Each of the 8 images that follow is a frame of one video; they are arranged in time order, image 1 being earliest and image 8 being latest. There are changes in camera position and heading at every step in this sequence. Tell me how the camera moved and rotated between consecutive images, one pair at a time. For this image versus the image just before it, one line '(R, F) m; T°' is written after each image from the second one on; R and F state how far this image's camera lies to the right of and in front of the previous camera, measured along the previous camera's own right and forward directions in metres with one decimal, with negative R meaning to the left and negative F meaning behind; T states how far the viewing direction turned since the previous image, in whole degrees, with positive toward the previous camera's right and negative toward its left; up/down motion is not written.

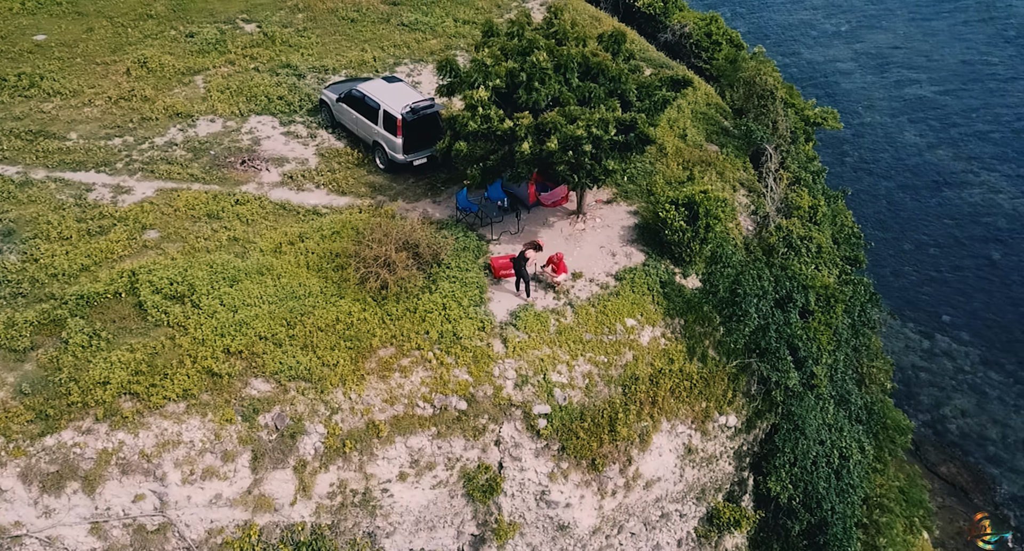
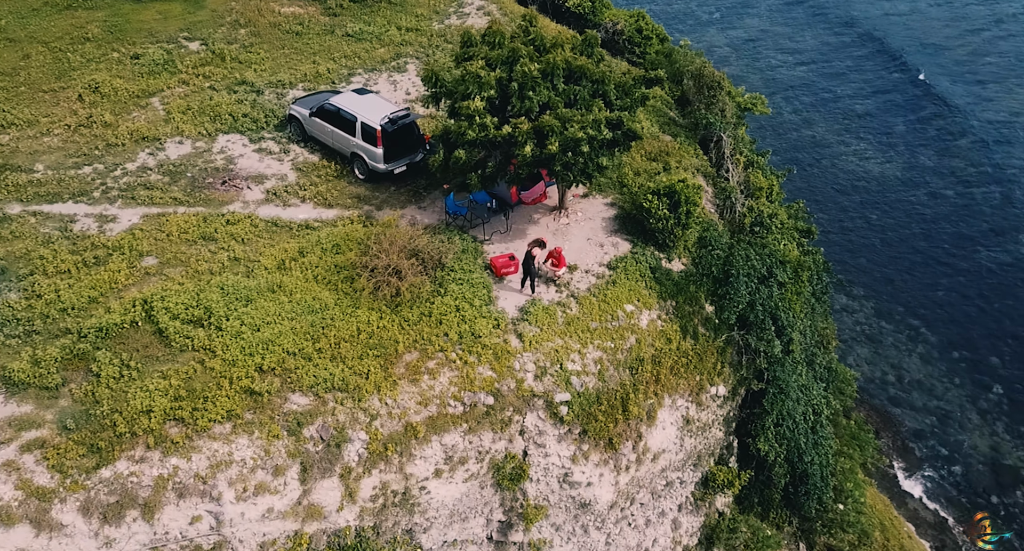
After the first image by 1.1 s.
(-2.7, -0.9) m; +7°
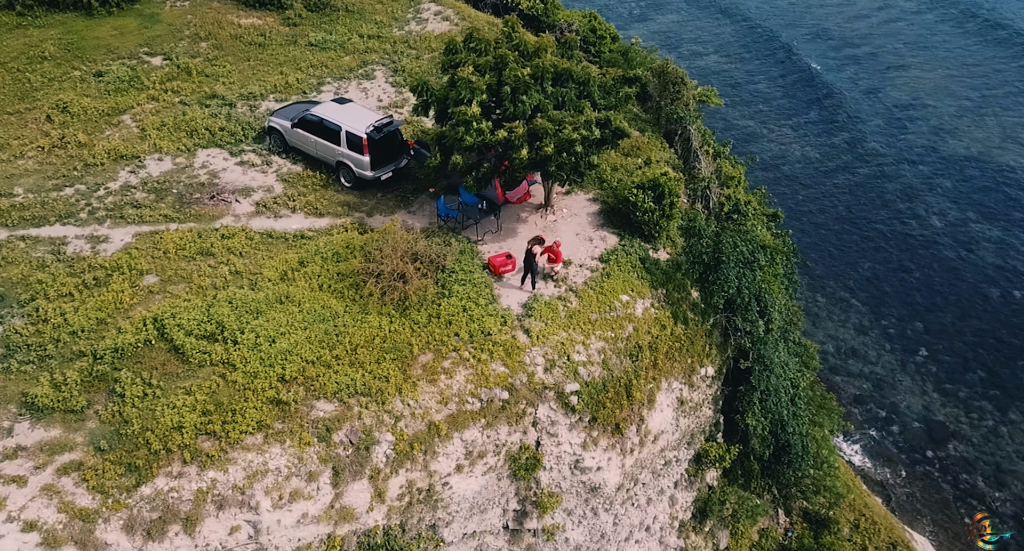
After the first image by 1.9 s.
(-1.8, -0.7) m; +5°
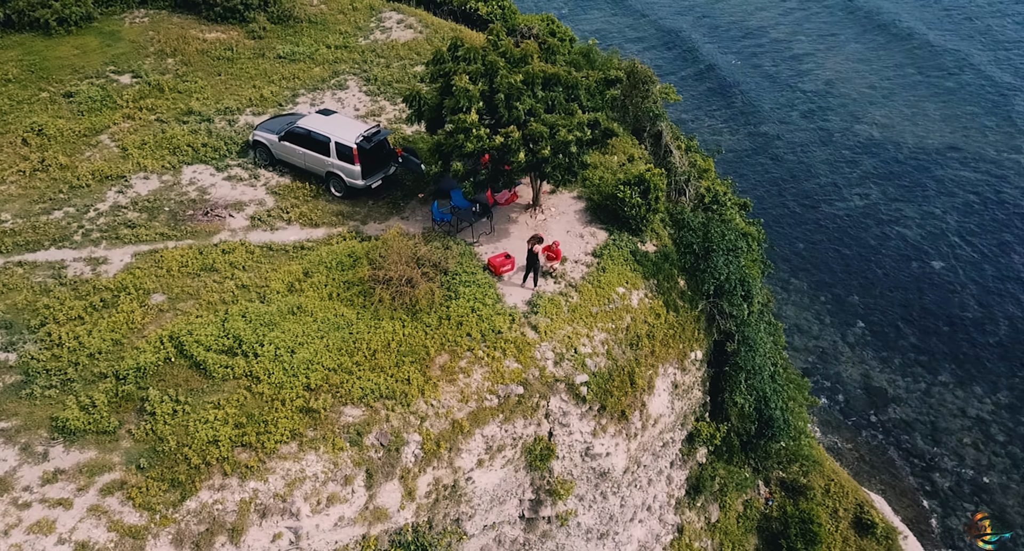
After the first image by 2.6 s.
(-1.8, -0.7) m; +4°
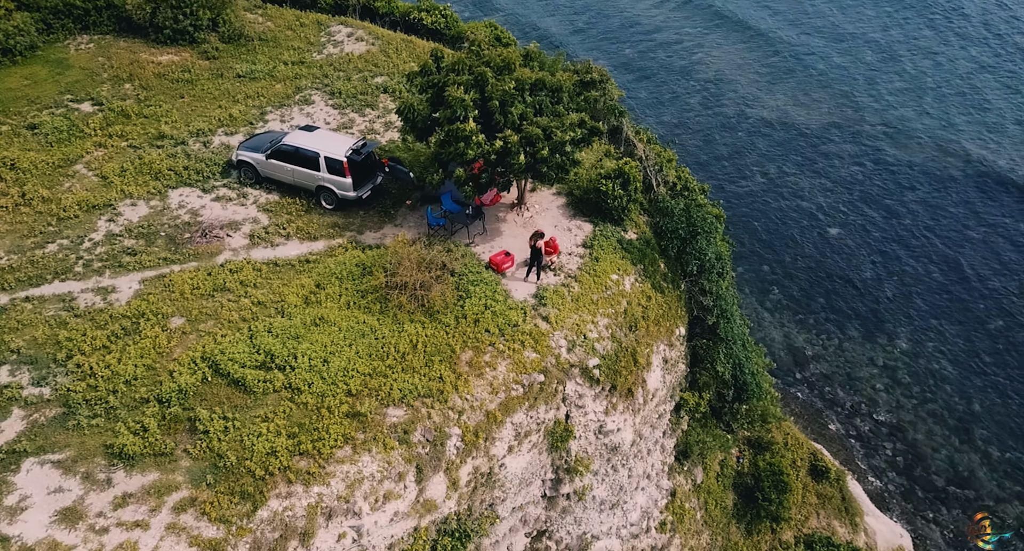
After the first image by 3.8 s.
(-2.6, -0.9) m; +6°
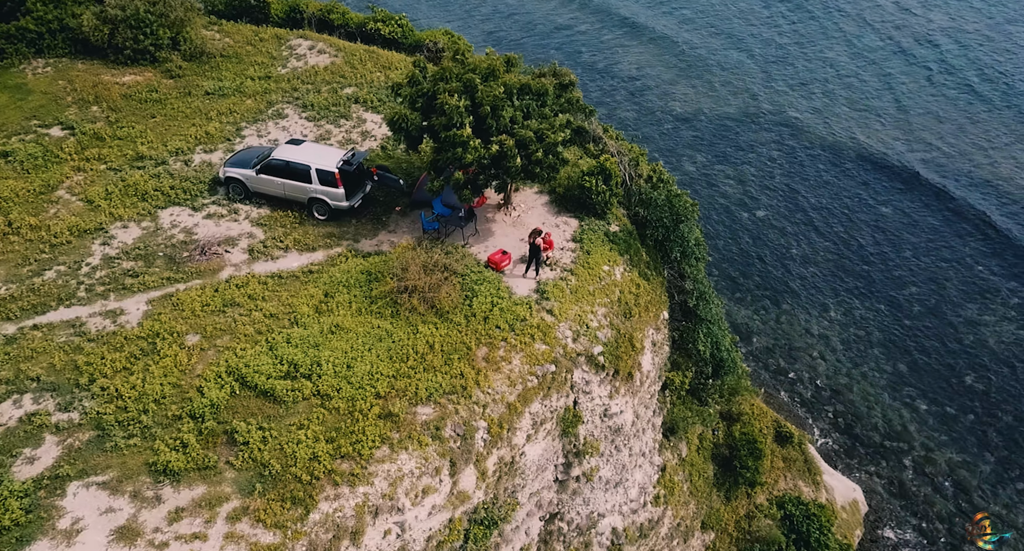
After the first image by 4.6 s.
(-1.9, -0.7) m; +4°
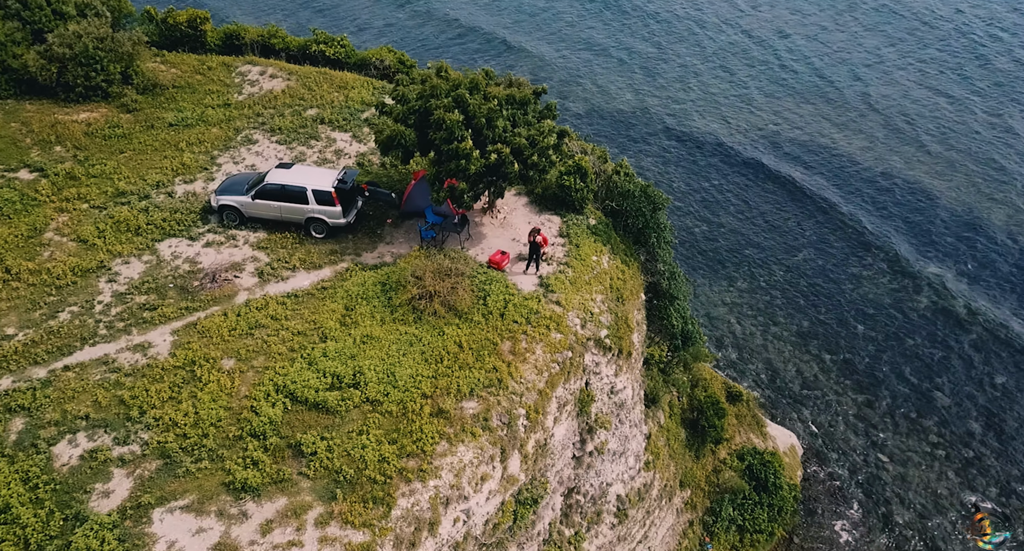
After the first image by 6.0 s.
(-2.9, -1.1) m; +6°
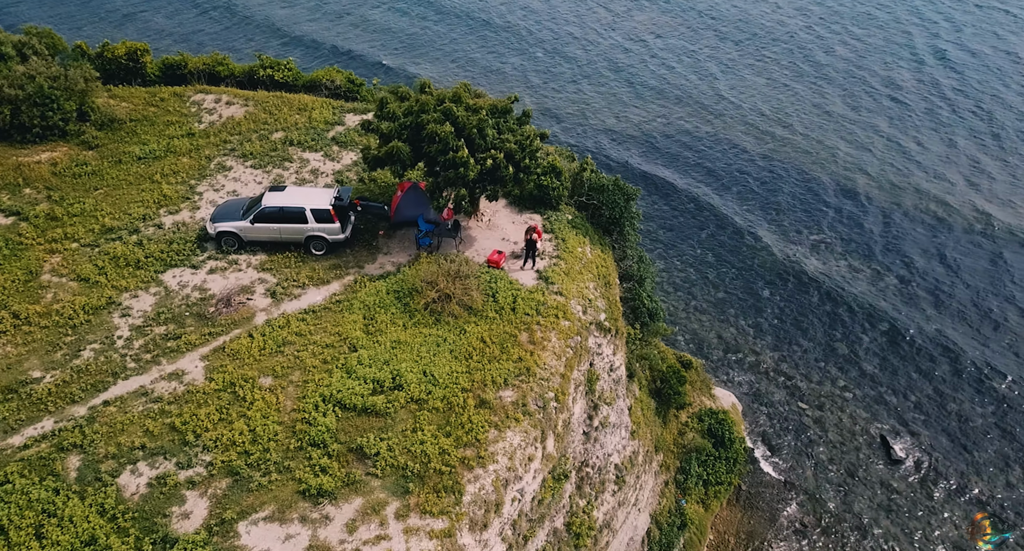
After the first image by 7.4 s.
(-2.8, -1.1) m; +5°
